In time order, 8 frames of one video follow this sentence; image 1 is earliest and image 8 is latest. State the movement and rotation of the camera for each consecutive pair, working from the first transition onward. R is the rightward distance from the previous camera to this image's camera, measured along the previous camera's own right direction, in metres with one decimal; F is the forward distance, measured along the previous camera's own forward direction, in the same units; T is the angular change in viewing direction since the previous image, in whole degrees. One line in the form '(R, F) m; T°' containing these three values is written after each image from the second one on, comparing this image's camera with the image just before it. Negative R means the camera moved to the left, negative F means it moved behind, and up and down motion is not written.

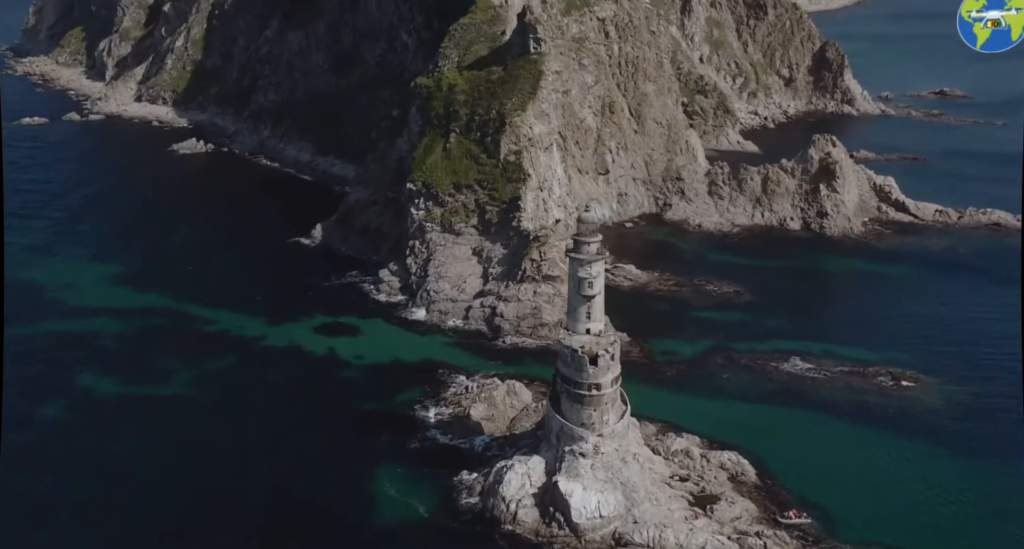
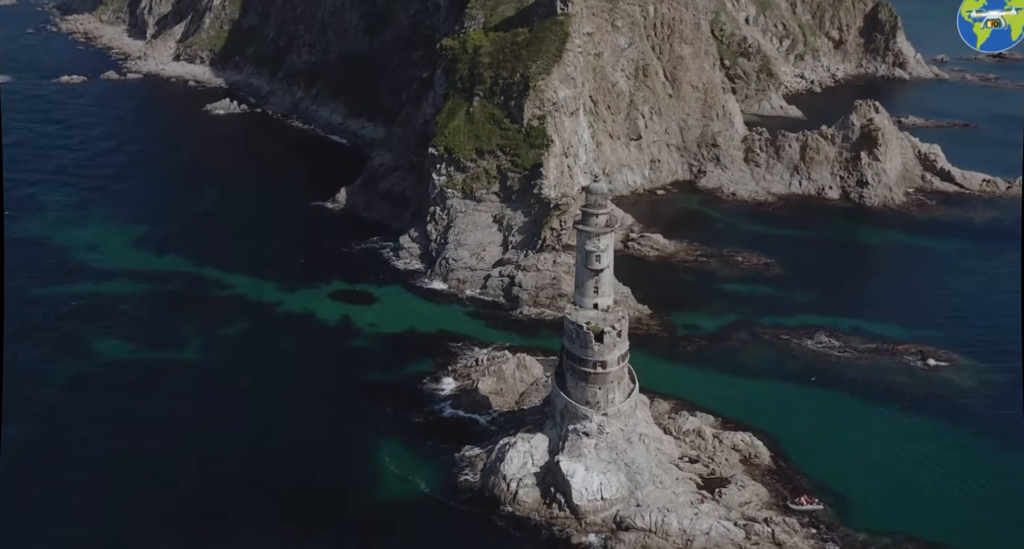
(+1.7, +1.6) m; -2°
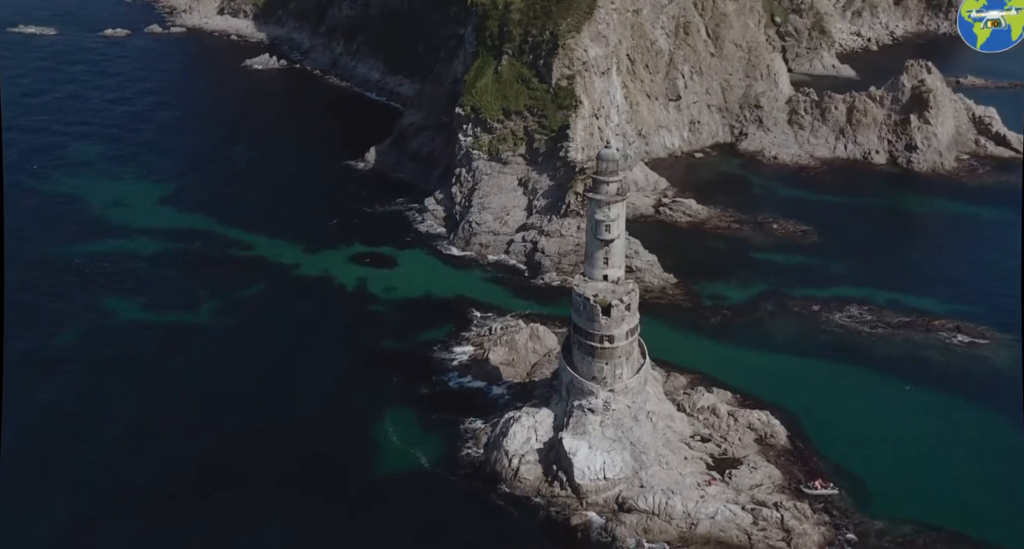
(+1.8, +1.6) m; -3°
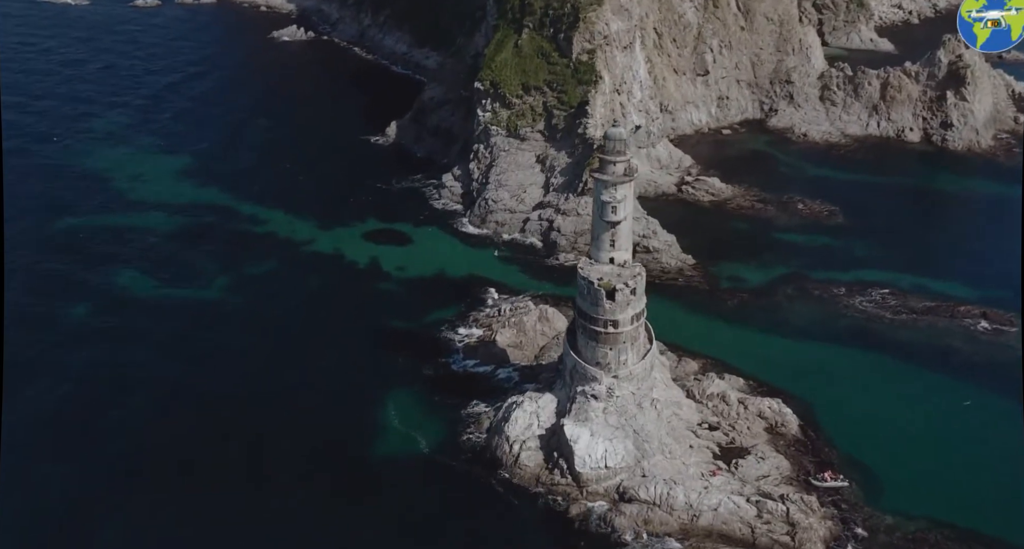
(+1.3, +1.0) m; -2°
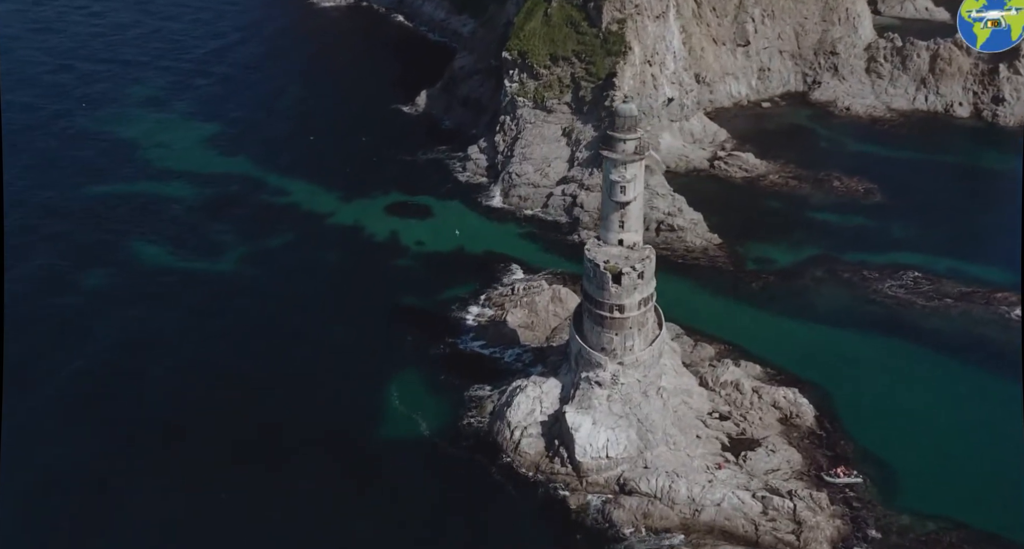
(+1.7, +1.3) m; -3°
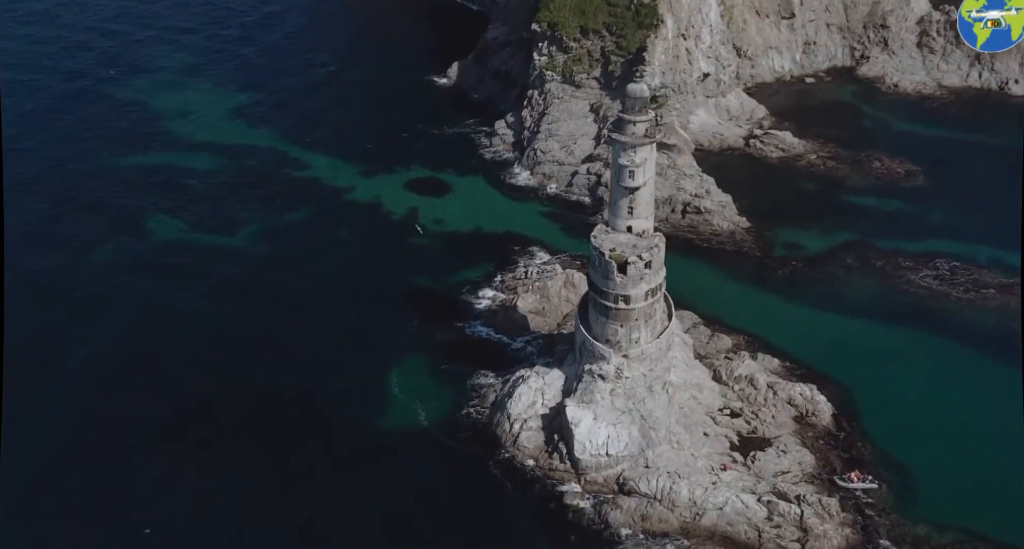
(+1.8, +1.5) m; -3°
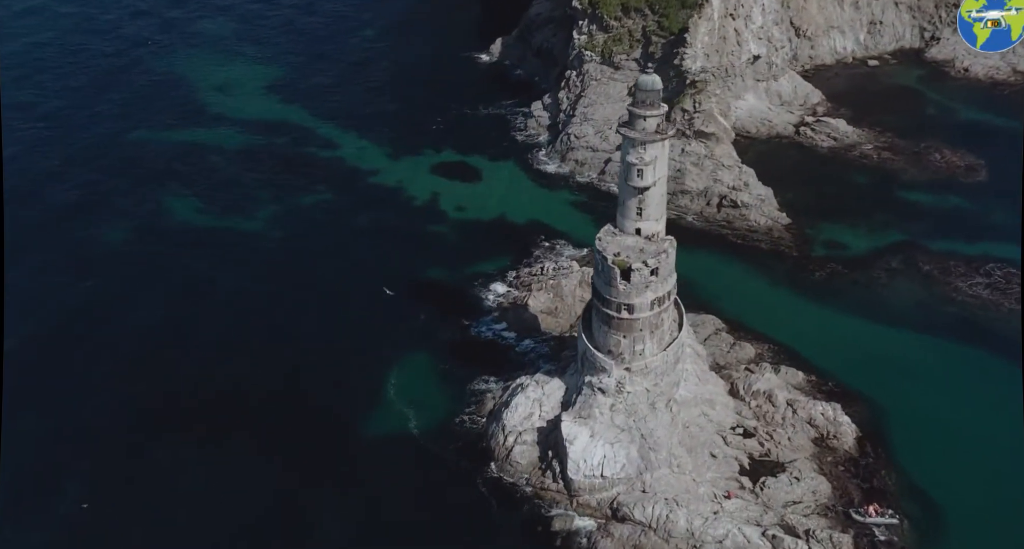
(+2.5, +2.4) m; -4°
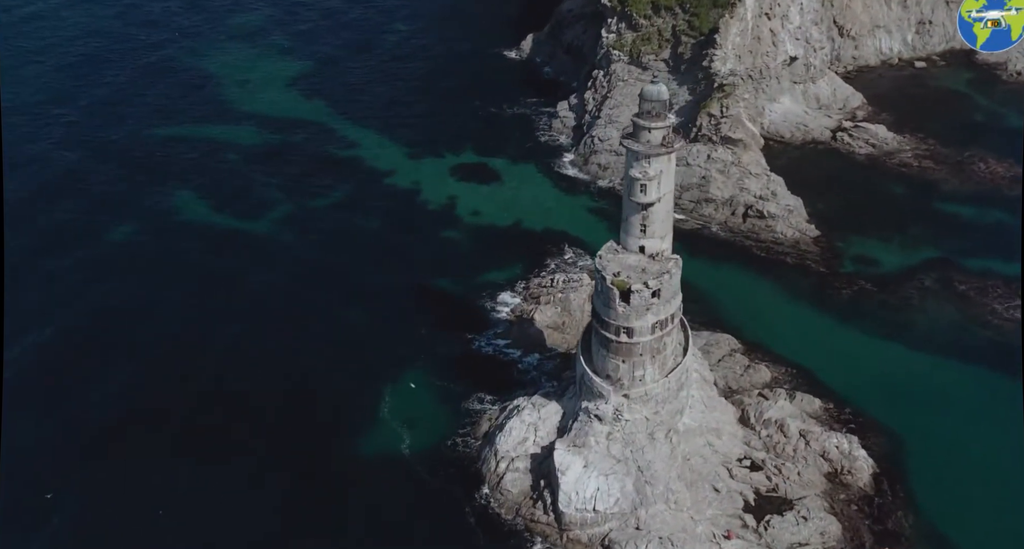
(+1.8, +1.7) m; -3°
